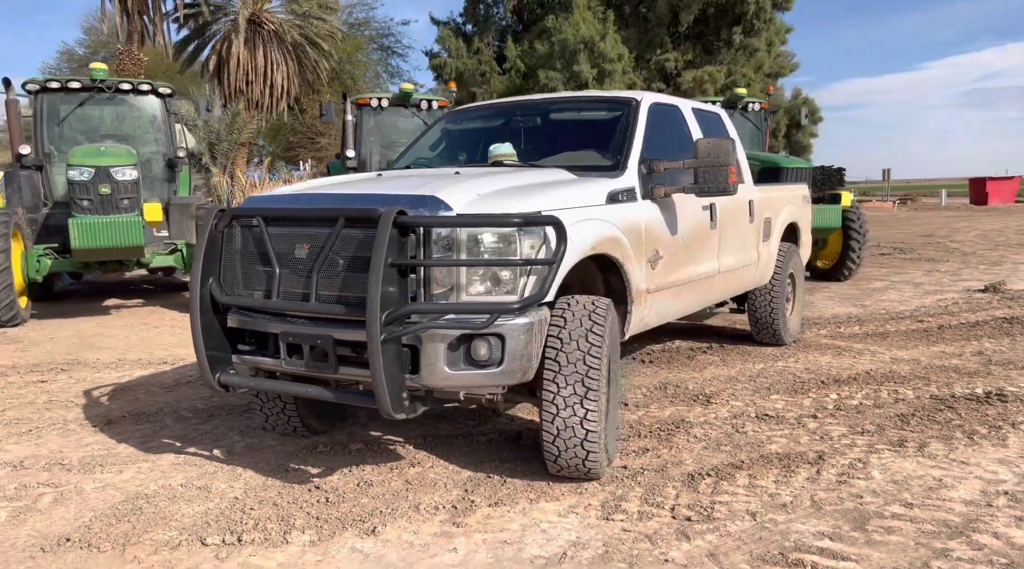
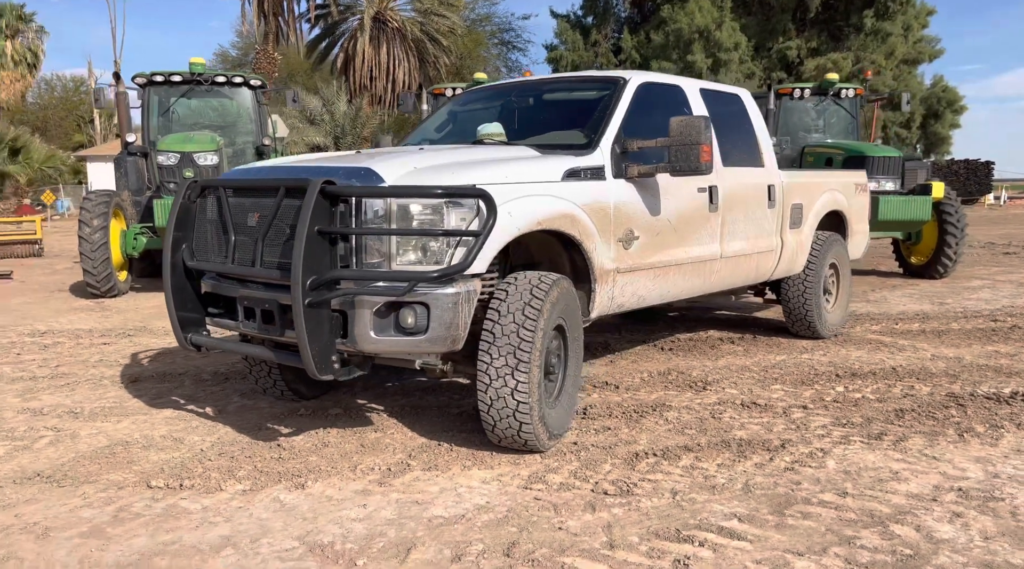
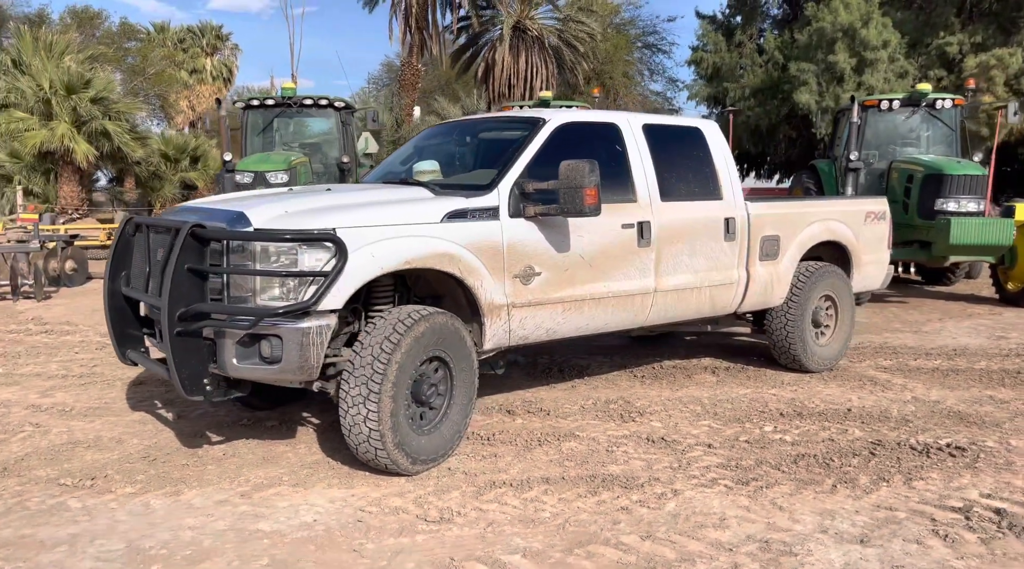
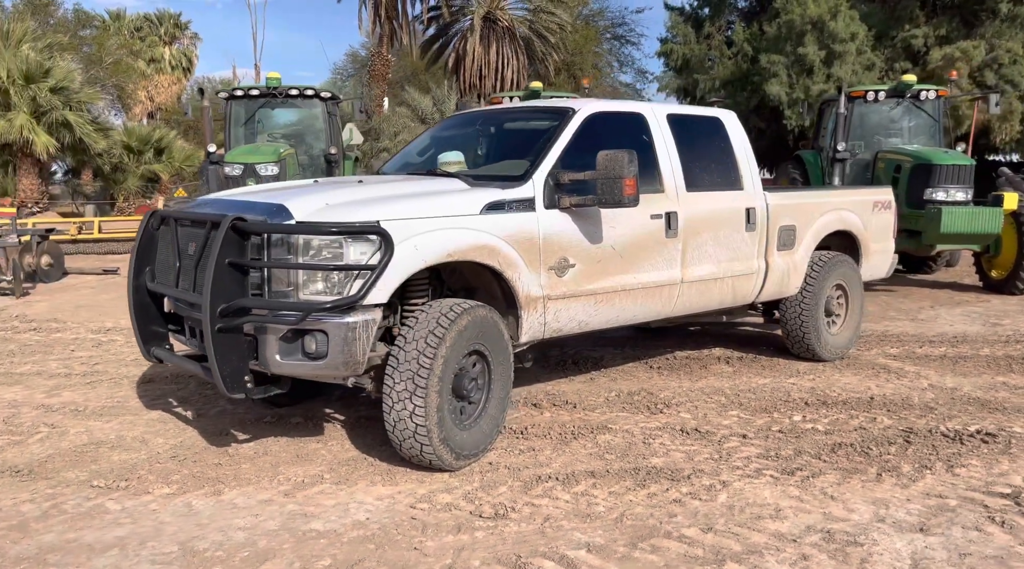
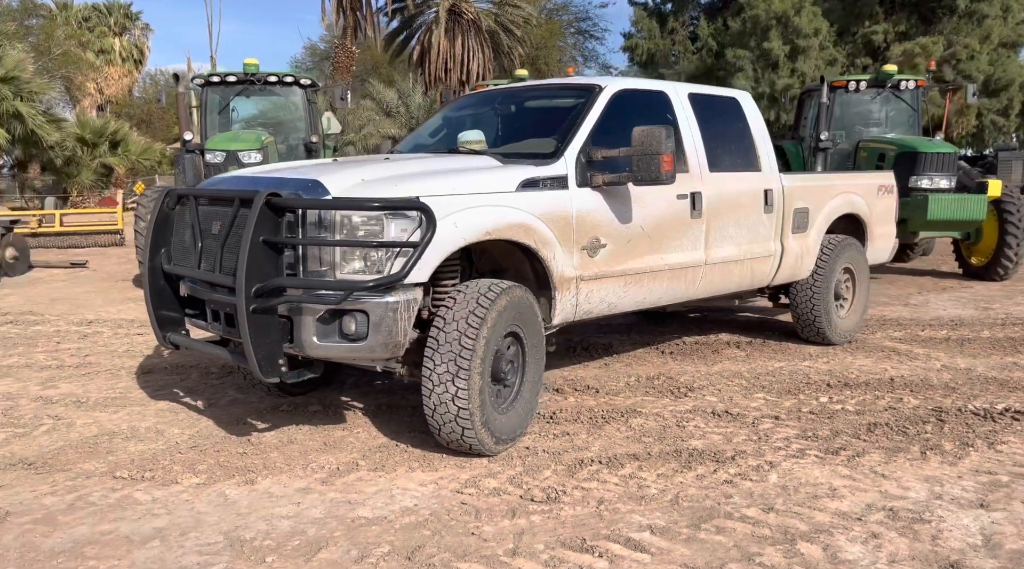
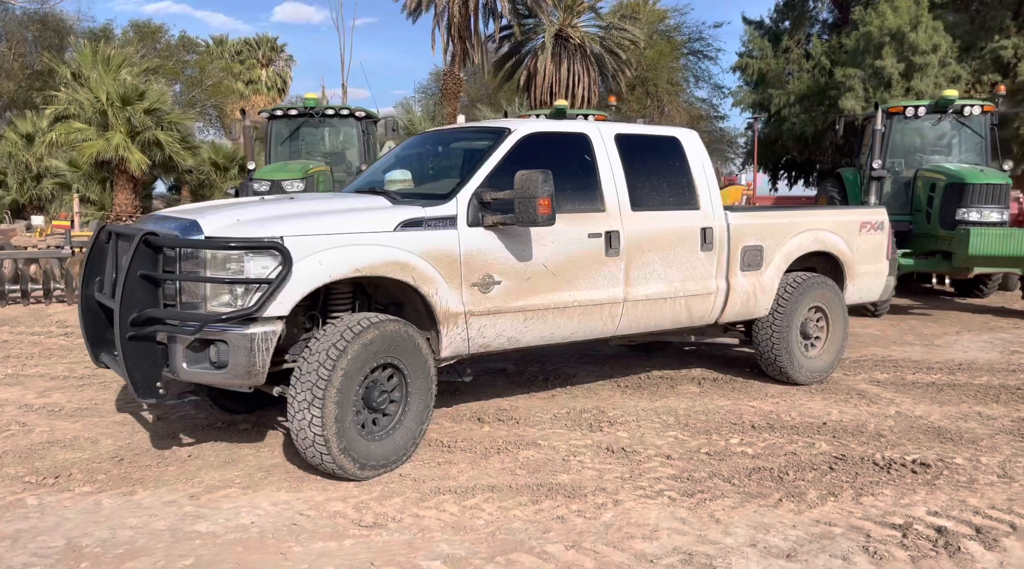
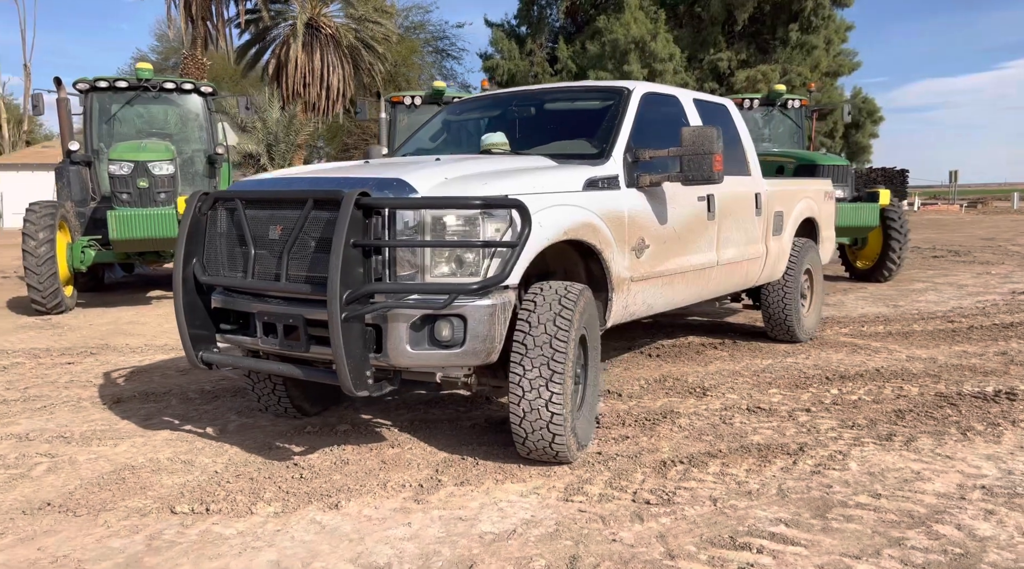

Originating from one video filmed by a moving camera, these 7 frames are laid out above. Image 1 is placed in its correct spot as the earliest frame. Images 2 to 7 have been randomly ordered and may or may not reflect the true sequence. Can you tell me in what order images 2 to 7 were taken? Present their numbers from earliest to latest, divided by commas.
7, 2, 5, 4, 3, 6
